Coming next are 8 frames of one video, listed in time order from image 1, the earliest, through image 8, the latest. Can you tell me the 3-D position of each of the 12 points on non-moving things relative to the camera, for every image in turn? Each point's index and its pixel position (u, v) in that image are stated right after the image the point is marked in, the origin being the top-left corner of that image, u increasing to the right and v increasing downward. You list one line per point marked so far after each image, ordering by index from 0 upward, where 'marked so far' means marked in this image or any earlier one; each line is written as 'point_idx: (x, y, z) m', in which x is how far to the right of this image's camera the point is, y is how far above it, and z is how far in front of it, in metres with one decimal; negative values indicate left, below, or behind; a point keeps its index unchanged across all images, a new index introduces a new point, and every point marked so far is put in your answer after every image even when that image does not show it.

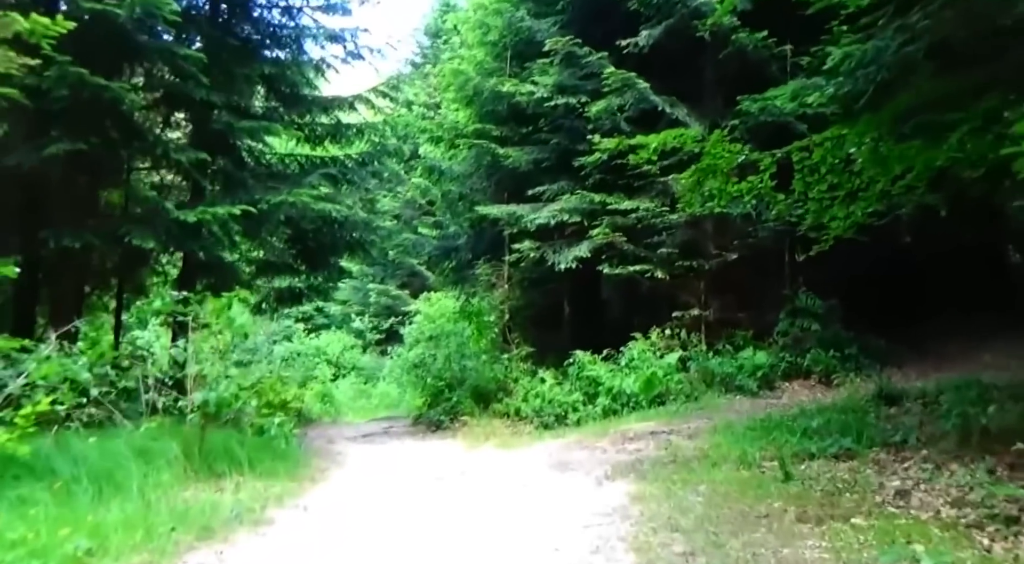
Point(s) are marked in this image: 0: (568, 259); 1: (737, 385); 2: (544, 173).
0: (+0.9, +0.4, +15.4) m
1: (+3.2, -1.5, +13.4) m
2: (+0.6, +2.1, +17.7) m
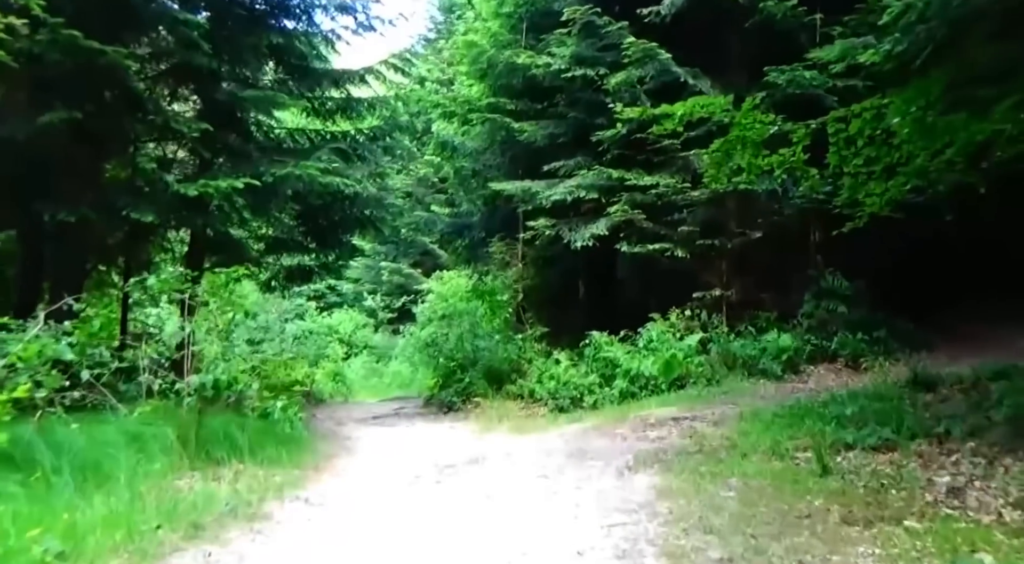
0: (+1.1, +0.7, +14.9) m
1: (+3.4, -1.2, +12.9) m
2: (+0.9, +2.5, +17.2) m
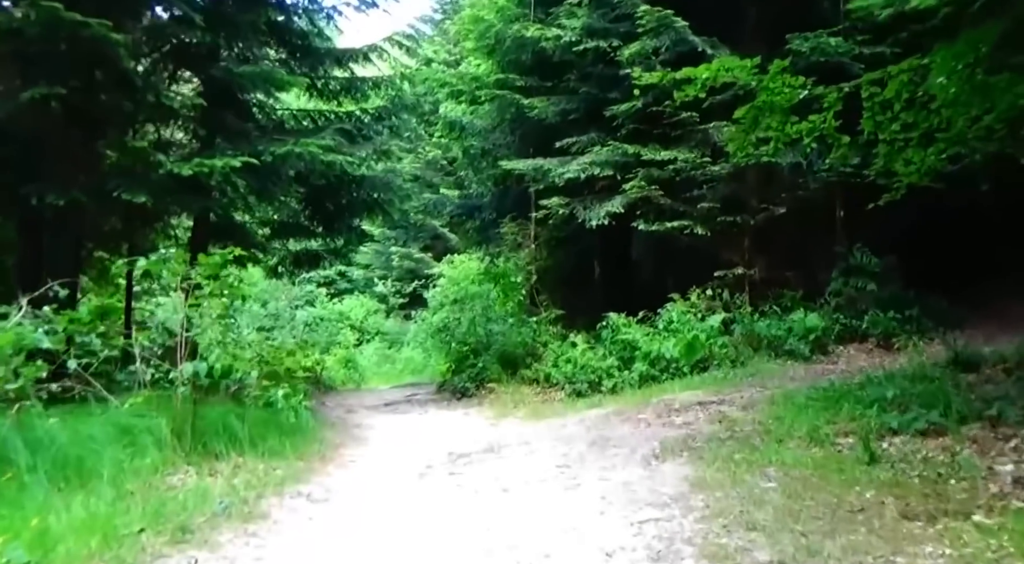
0: (+1.3, +1.0, +14.3) m
1: (+3.6, -0.9, +12.3) m
2: (+1.1, +2.8, +16.6) m
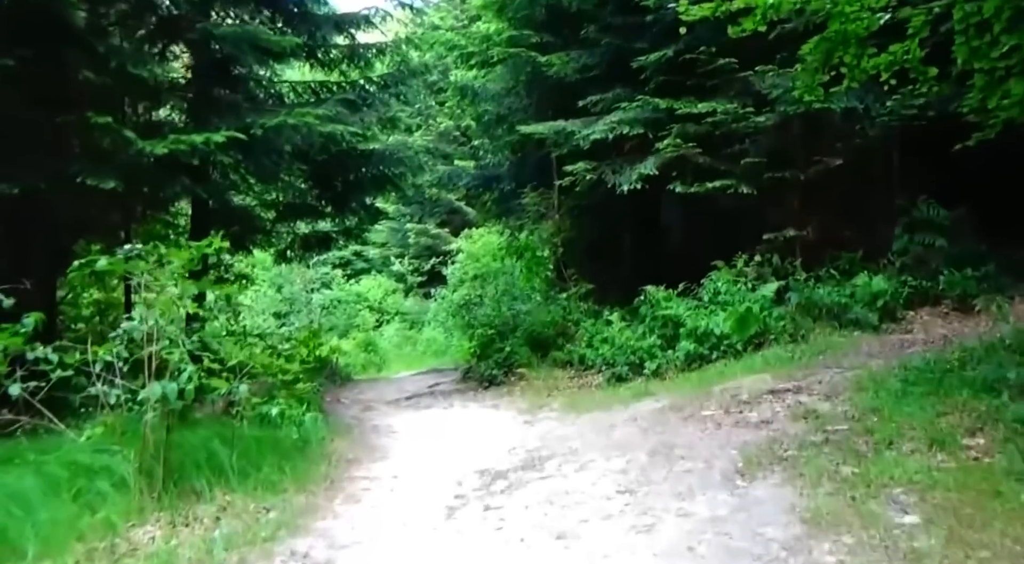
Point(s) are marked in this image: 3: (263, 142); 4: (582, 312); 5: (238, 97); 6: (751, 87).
0: (+1.6, +1.4, +13.0) m
1: (+4.0, -0.4, +11.0) m
2: (+1.3, +3.3, +15.2) m
3: (-2.8, +1.6, +10.5) m
4: (+1.1, -0.5, +14.6) m
5: (-3.2, +2.1, +10.8) m
6: (+3.2, +2.6, +12.5) m
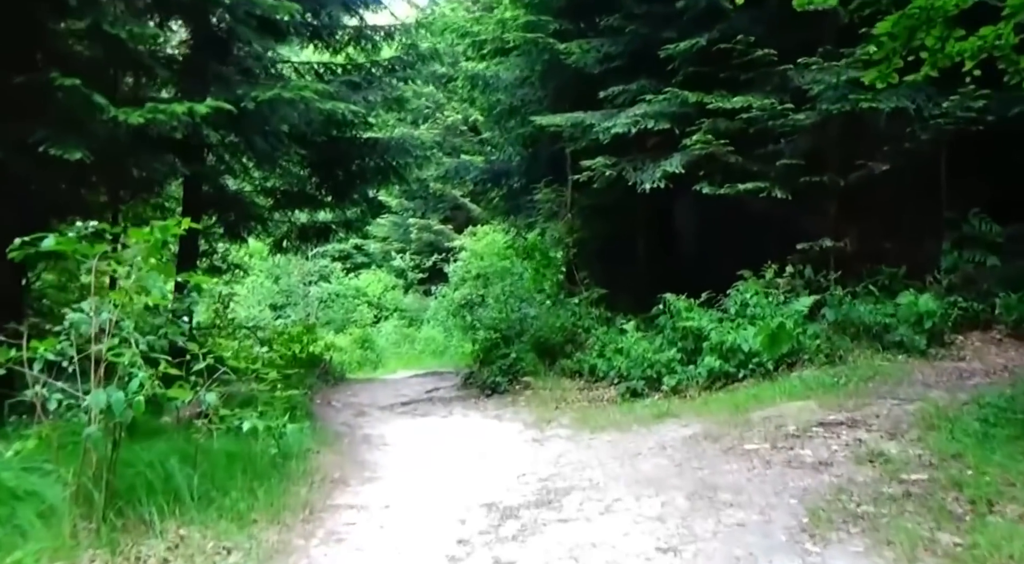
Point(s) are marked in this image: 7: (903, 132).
0: (+1.8, +1.4, +12.0) m
1: (+4.1, -0.6, +10.0) m
2: (+1.6, +3.2, +14.2) m
3: (-2.6, +1.7, +9.6) m
4: (+1.2, -0.5, +13.6) m
5: (-2.9, +2.3, +9.8) m
6: (+3.4, +2.4, +11.5) m
7: (+4.7, +1.8, +11.4) m
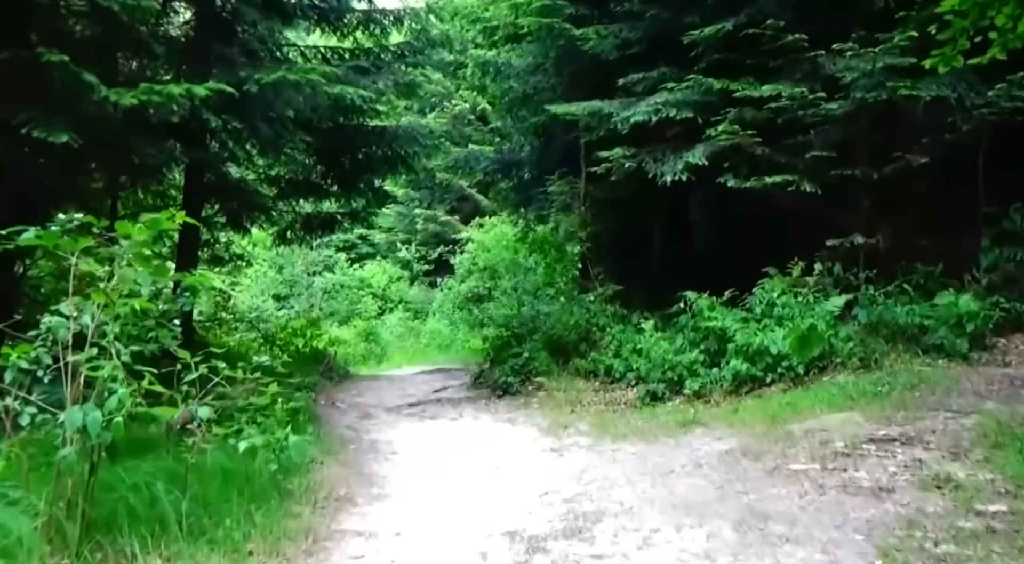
0: (+2.0, +1.4, +11.4) m
1: (+4.3, -0.6, +9.4) m
2: (+1.8, +3.3, +13.6) m
3: (-2.4, +1.7, +9.0) m
4: (+1.4, -0.5, +13.1) m
5: (-2.8, +2.3, +9.2) m
6: (+3.6, +2.5, +10.9) m
7: (+4.9, +1.8, +10.8) m
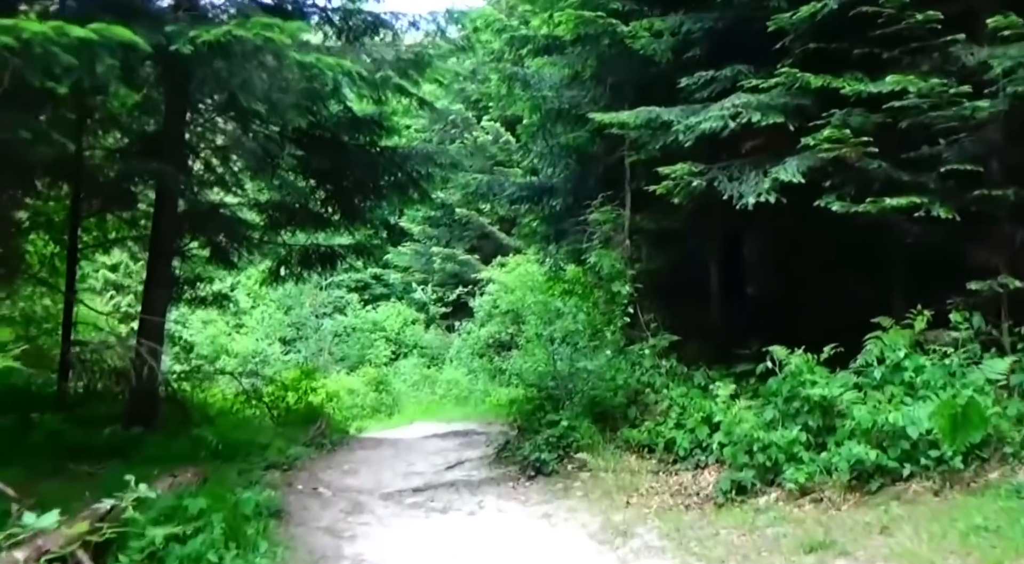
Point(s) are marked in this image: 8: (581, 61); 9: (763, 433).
0: (+2.4, +0.9, +8.8) m
1: (+4.6, -1.1, +6.7) m
2: (+2.2, +2.7, +11.1) m
3: (-2.1, +1.4, +6.5) m
4: (+1.7, -1.0, +10.4) m
5: (-2.4, +2.0, +6.8) m
6: (+4.0, +2.0, +8.3) m
7: (+5.3, +1.3, +8.2) m
8: (+0.9, +2.9, +11.7) m
9: (+2.2, -1.3, +8.1) m
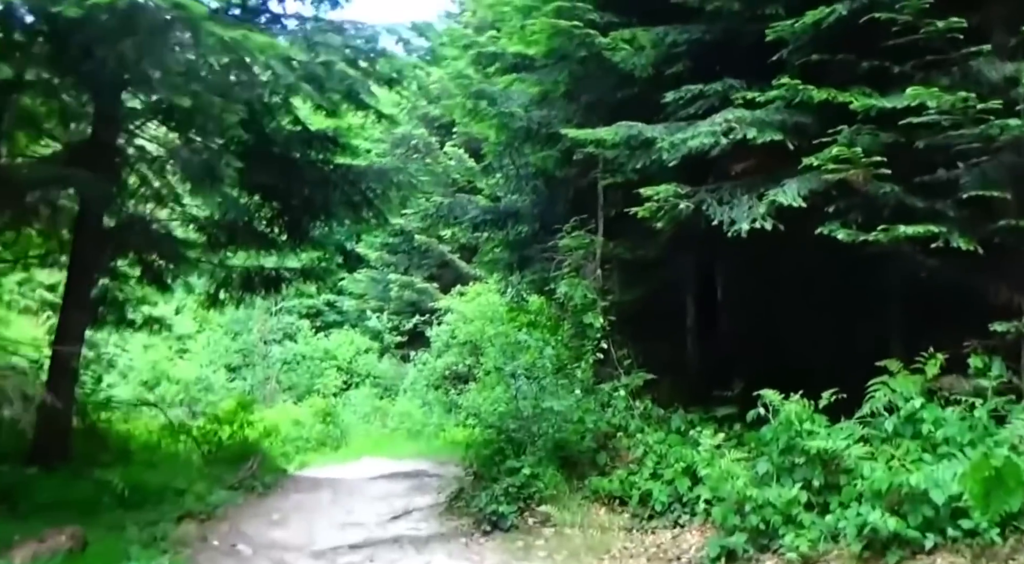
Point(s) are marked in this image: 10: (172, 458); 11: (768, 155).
0: (+2.1, +0.6, +7.8) m
1: (+4.3, -1.3, +5.7) m
2: (+1.9, +2.3, +10.2) m
3: (-2.3, +1.3, +5.3) m
4: (+1.3, -1.4, +9.3) m
5: (-2.6, +1.9, +5.6) m
6: (+3.7, +1.6, +7.4) m
7: (+5.0, +1.0, +7.3) m
8: (+0.6, +2.5, +10.7) m
9: (+1.9, -1.6, +7.0) m
10: (-4.0, -2.1, +10.9) m
11: (+2.4, +1.2, +8.8) m
